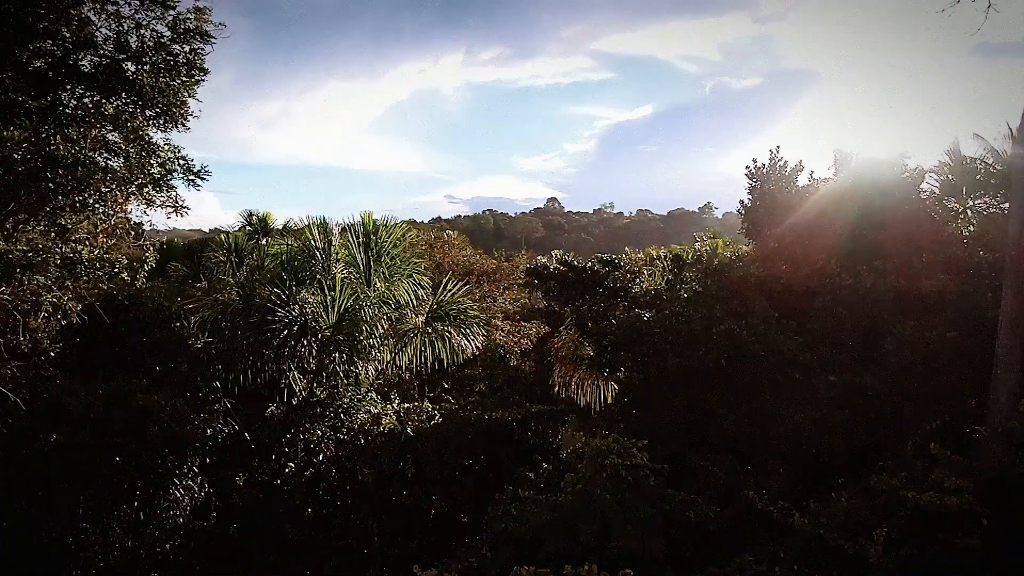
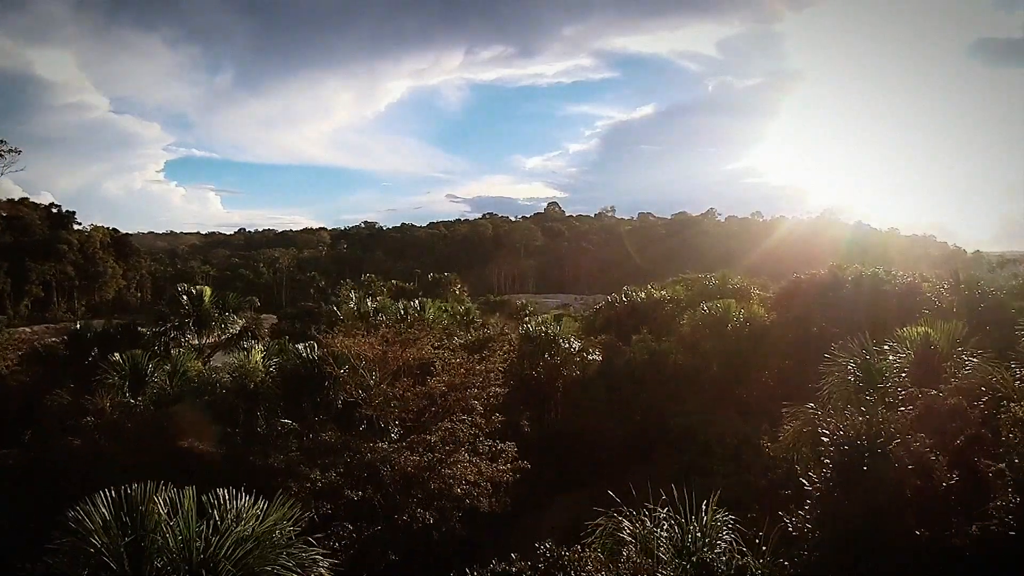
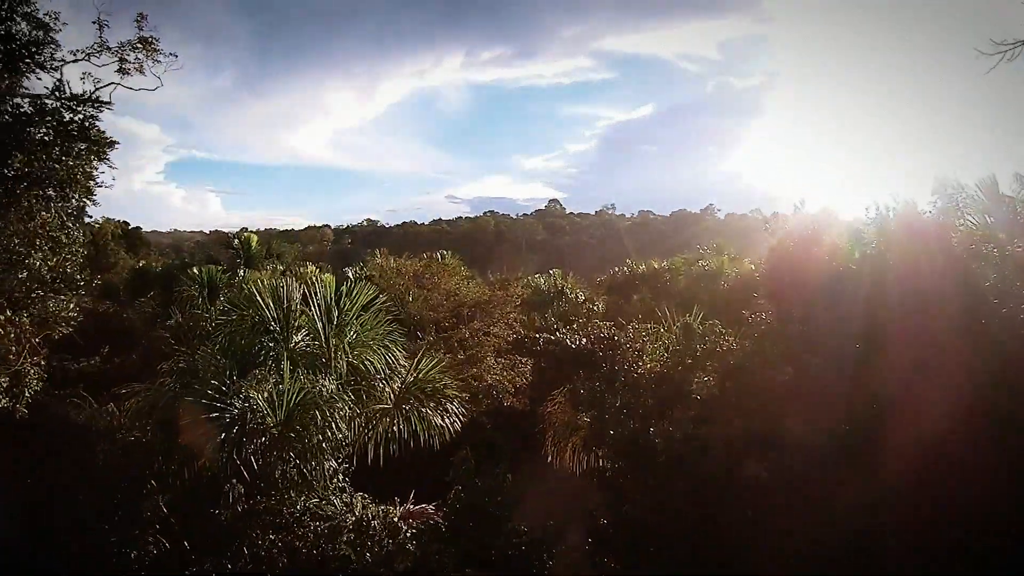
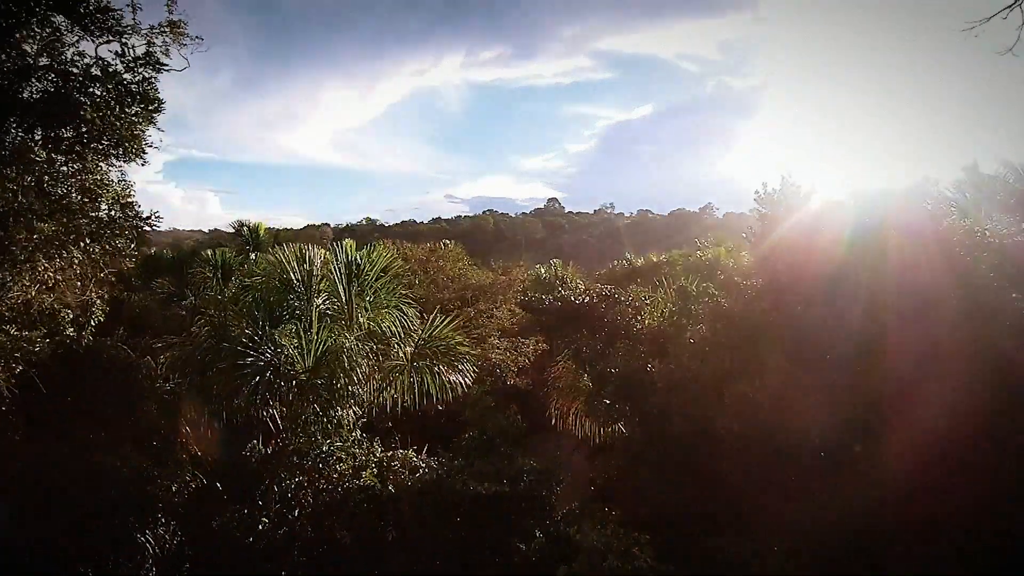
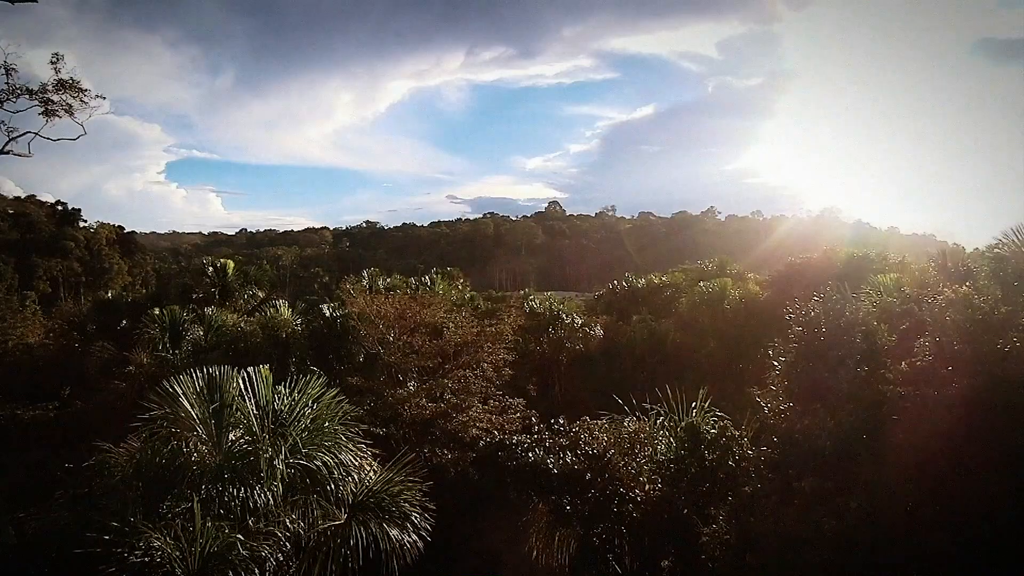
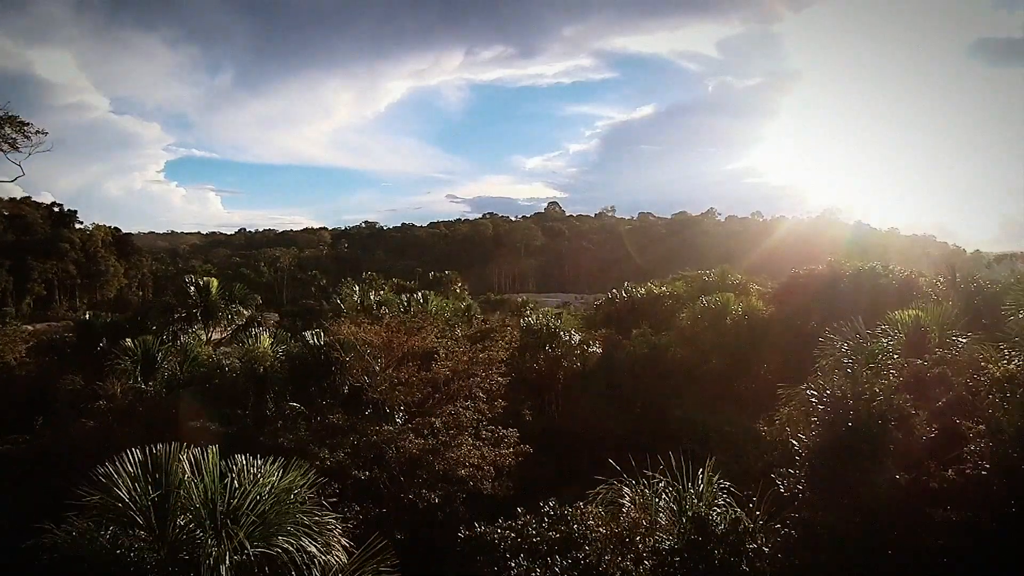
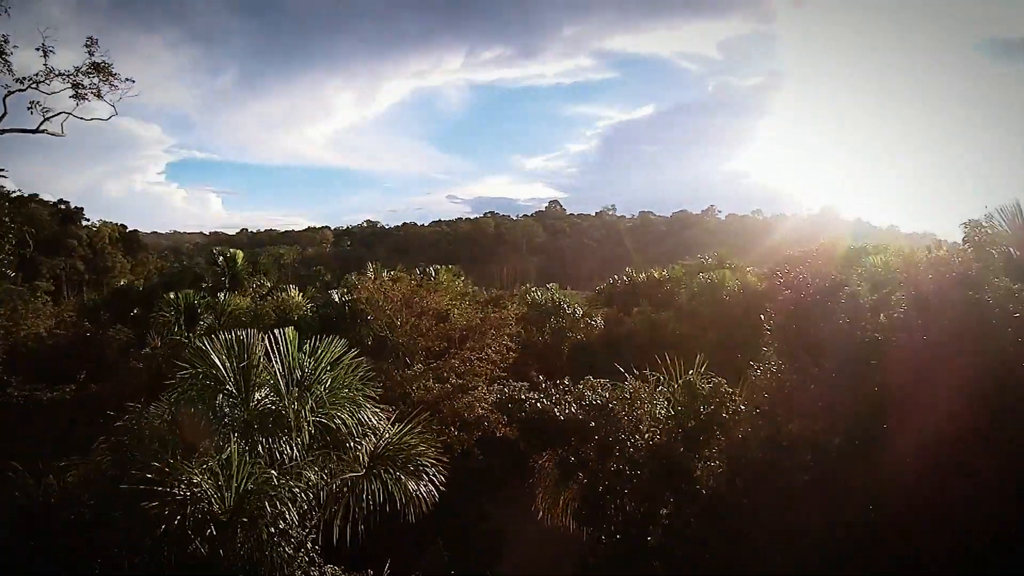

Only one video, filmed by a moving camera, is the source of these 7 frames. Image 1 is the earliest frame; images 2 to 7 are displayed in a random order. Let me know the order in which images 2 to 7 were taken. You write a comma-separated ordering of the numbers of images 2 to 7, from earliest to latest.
4, 3, 7, 5, 6, 2
